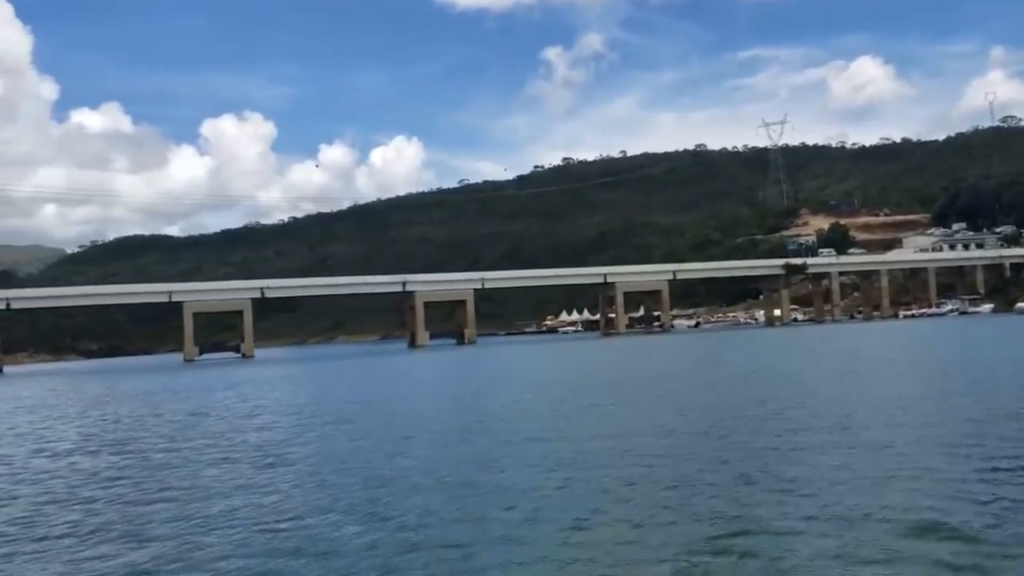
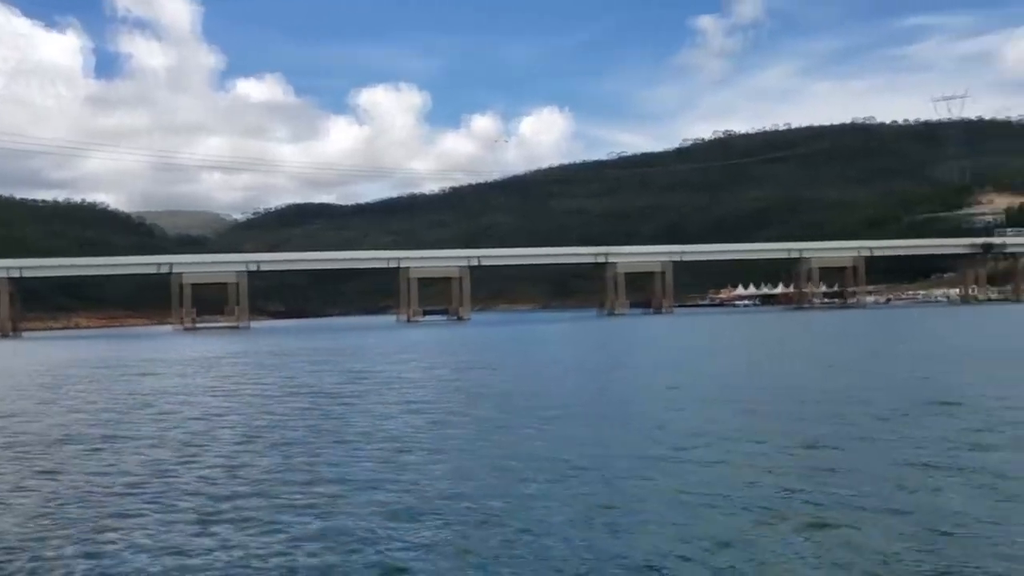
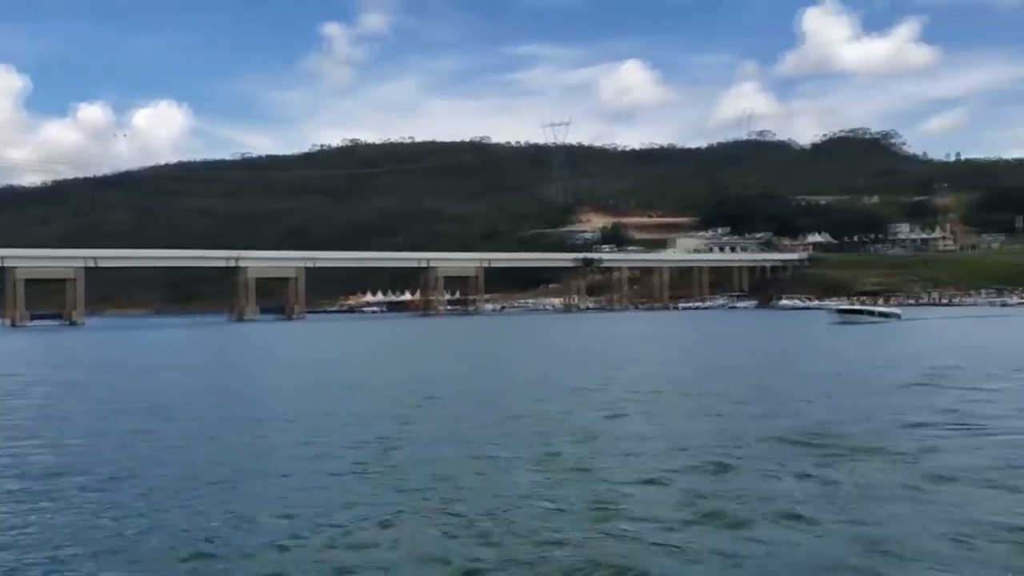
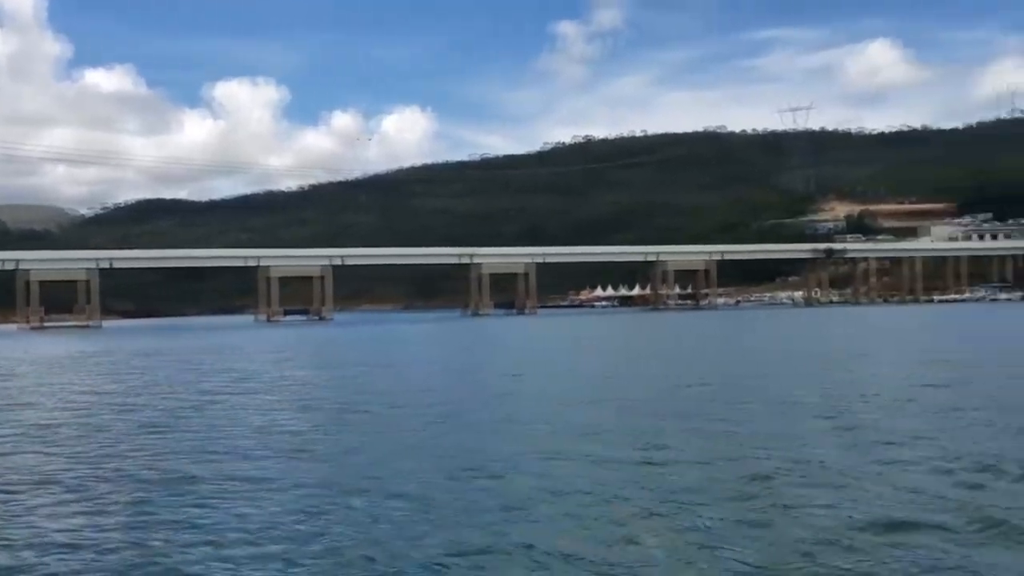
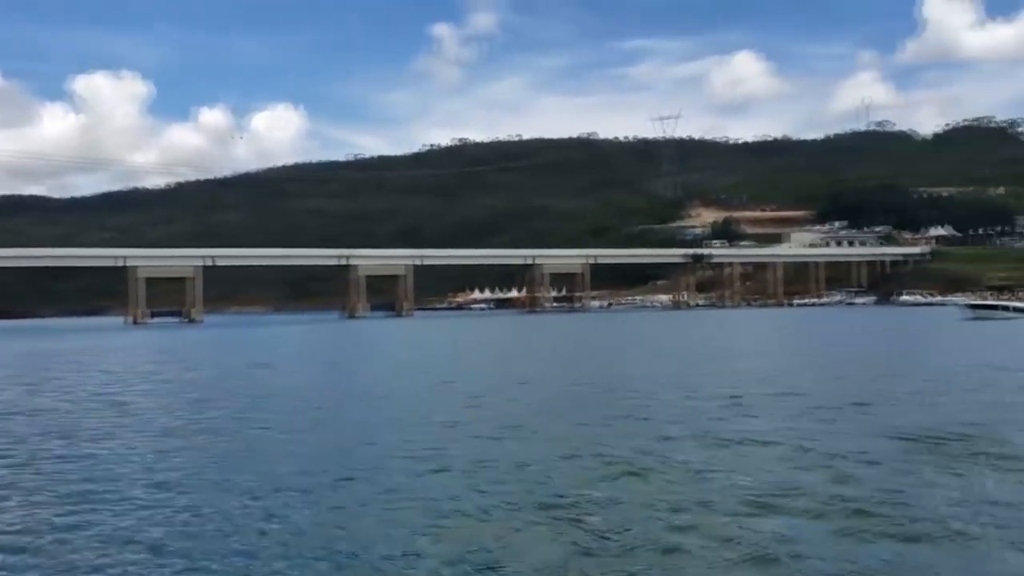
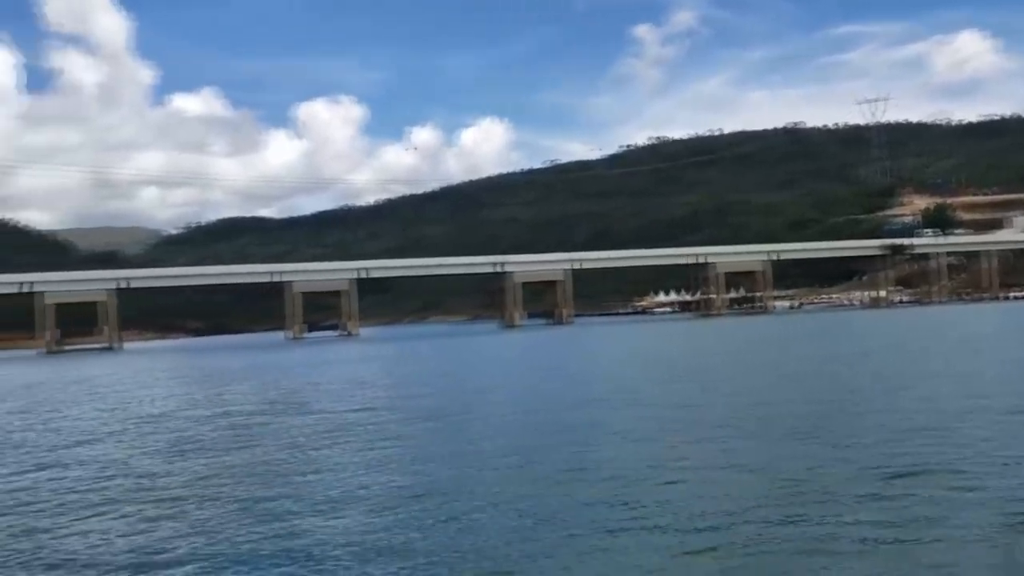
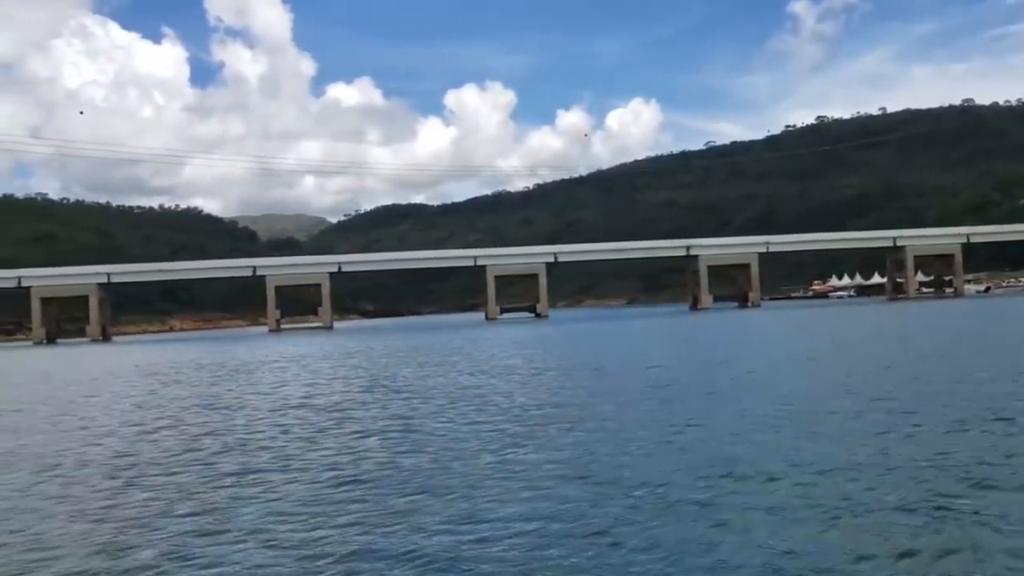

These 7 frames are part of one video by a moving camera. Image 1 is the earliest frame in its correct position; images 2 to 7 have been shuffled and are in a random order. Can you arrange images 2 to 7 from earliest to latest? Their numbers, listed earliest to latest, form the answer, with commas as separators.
6, 7, 2, 4, 5, 3
